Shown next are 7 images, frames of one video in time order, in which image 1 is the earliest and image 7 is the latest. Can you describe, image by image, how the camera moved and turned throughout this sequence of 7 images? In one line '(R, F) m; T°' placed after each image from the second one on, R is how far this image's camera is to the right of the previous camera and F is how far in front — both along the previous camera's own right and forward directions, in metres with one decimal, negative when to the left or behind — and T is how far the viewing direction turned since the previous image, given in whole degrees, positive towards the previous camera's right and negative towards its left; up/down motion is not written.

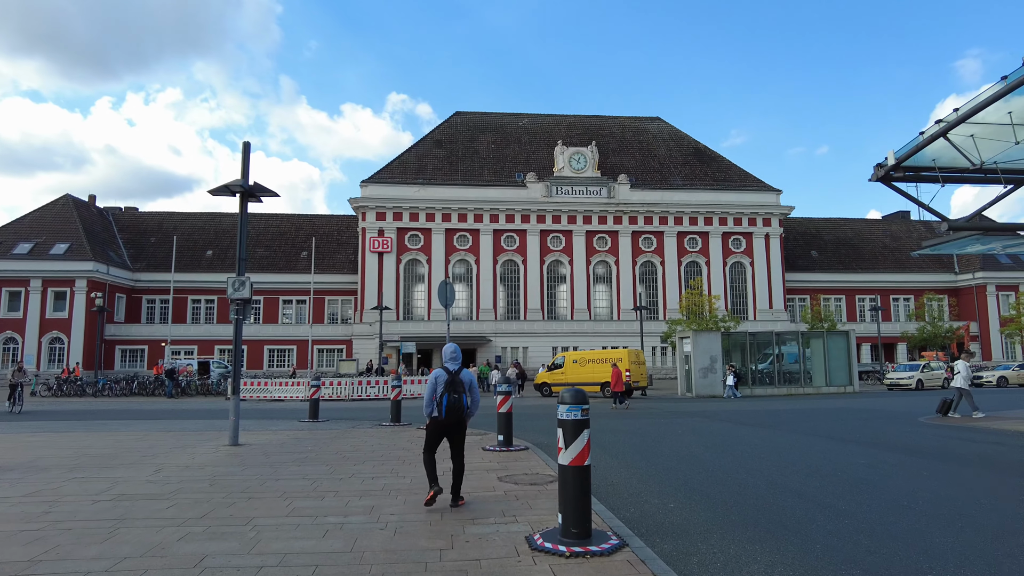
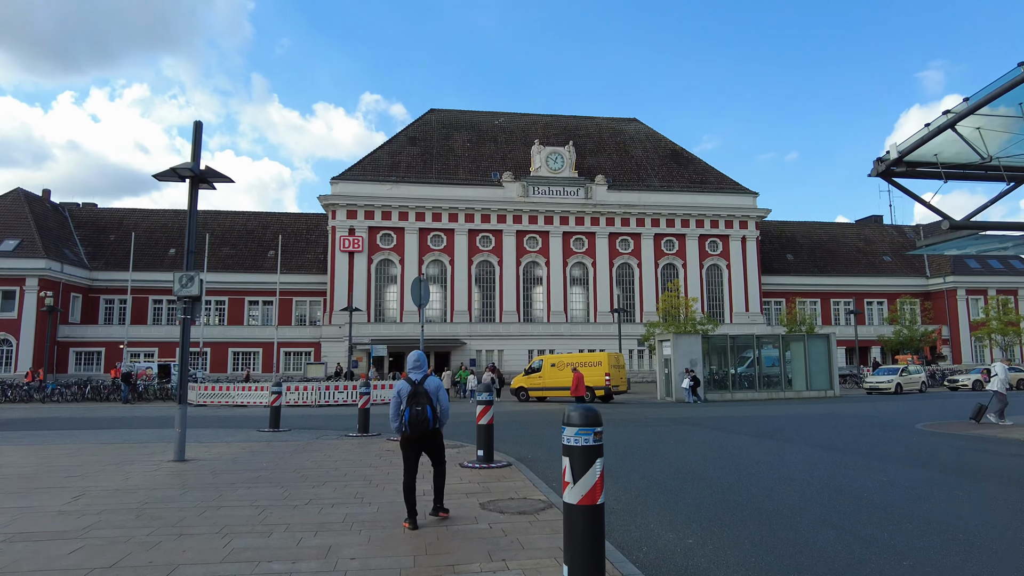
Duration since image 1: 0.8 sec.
(-0.1, +1.1) m; +2°
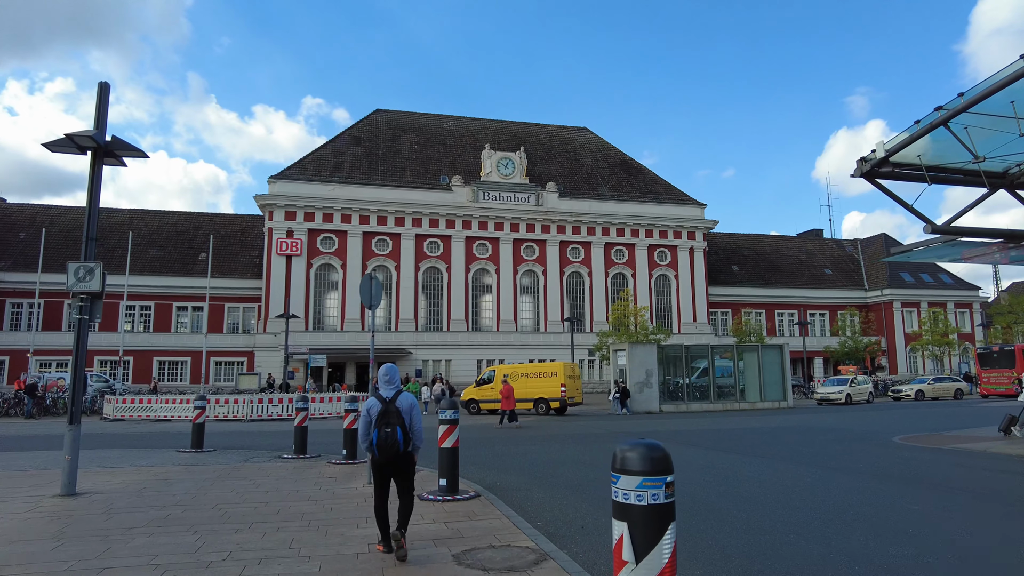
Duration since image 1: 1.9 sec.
(-0.4, +1.5) m; +5°
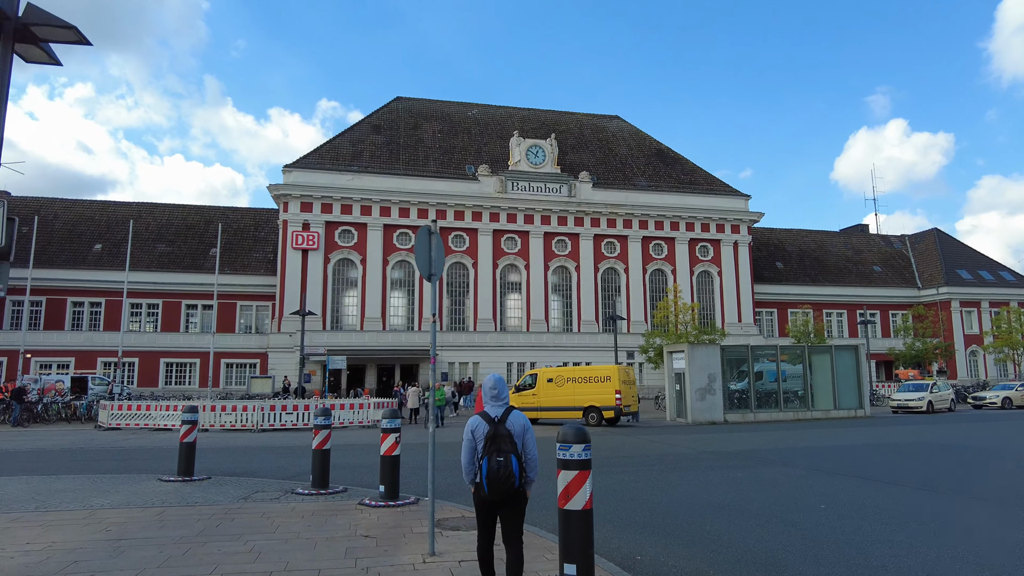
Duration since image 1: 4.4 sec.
(-1.2, +3.5) m; -1°
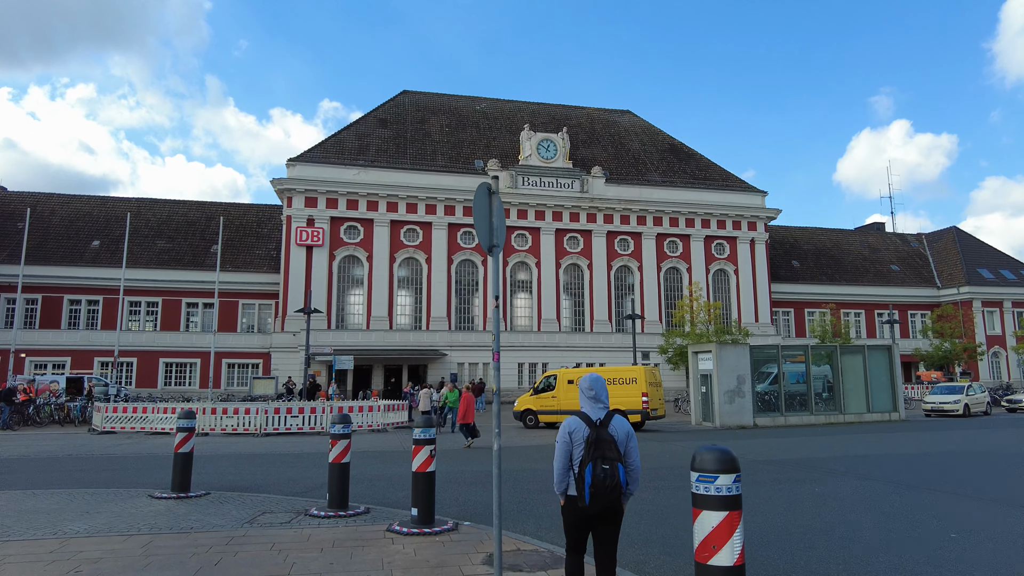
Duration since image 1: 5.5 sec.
(-0.6, +1.4) m; 0°
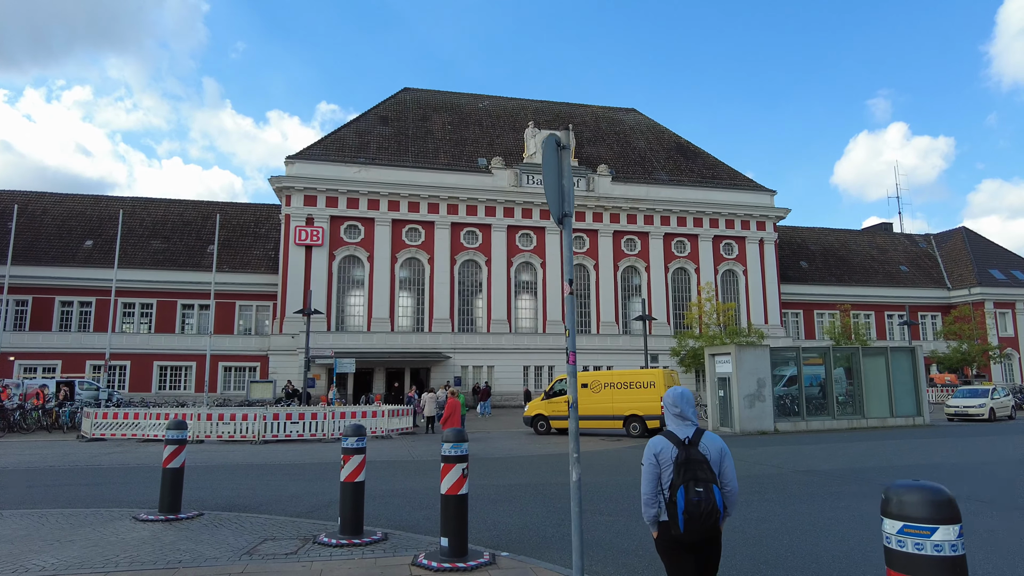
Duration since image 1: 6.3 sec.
(-0.5, +1.1) m; 0°
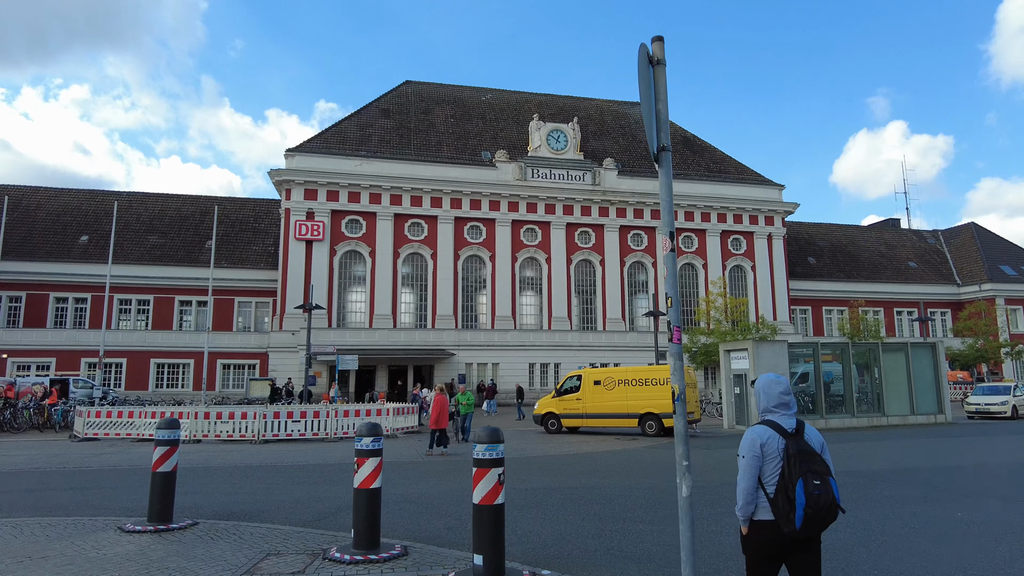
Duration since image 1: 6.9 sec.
(-0.4, +0.9) m; 0°
